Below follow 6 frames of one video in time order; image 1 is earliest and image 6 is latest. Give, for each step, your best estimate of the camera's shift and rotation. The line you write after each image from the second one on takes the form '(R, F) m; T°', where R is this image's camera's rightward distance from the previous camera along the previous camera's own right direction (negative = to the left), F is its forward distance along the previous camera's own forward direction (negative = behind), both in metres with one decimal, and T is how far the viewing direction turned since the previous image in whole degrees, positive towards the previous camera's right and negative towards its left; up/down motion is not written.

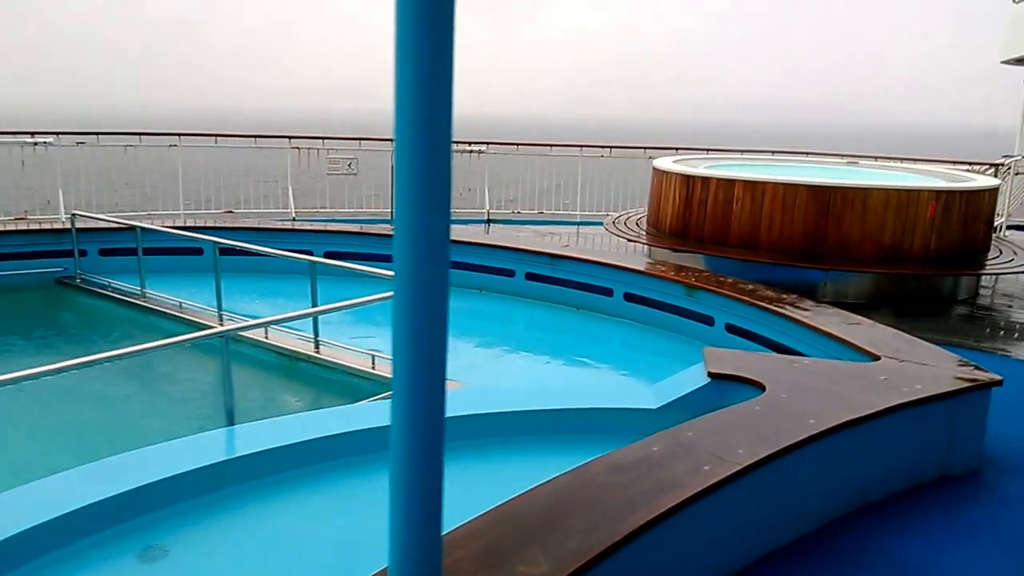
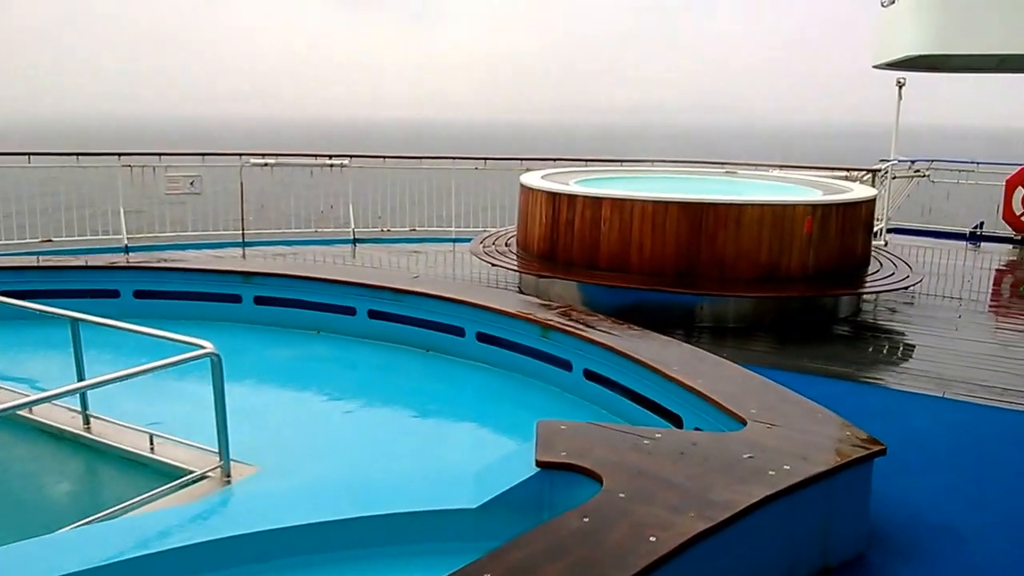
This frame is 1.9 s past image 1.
(+0.5, +0.6) m; +5°
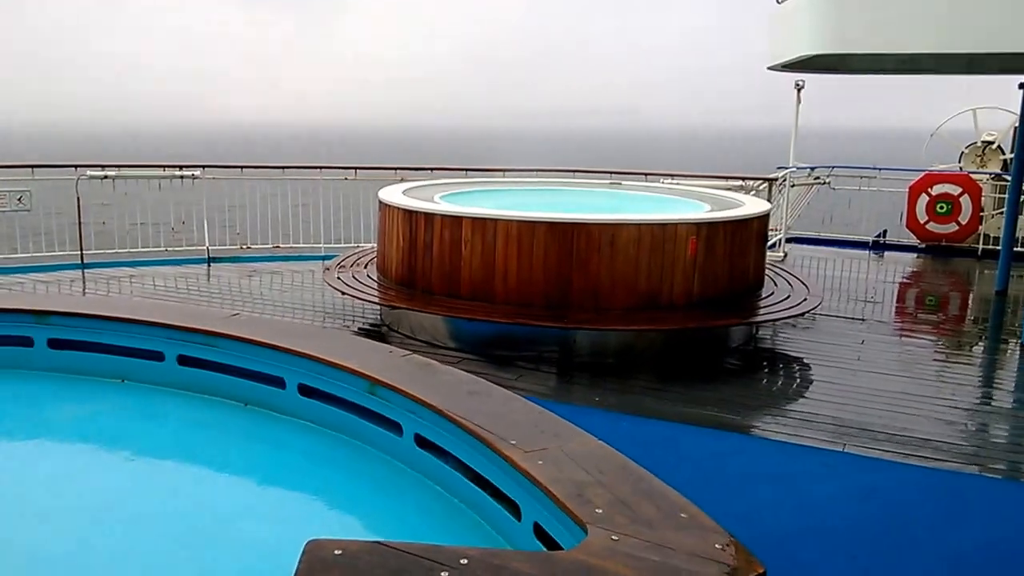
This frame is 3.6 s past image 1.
(+0.5, +0.7) m; +5°
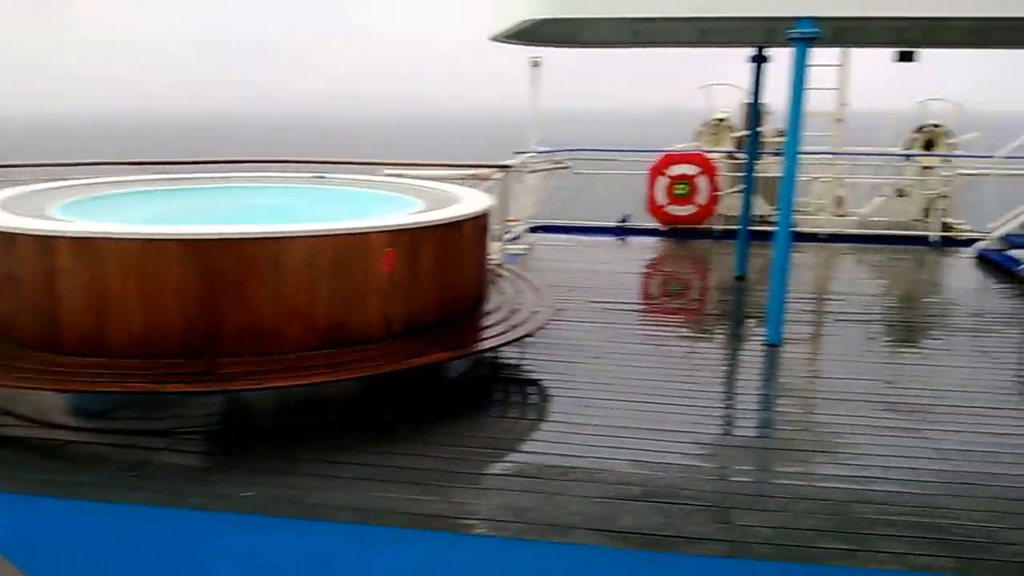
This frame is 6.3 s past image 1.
(+0.6, +1.2) m; +15°
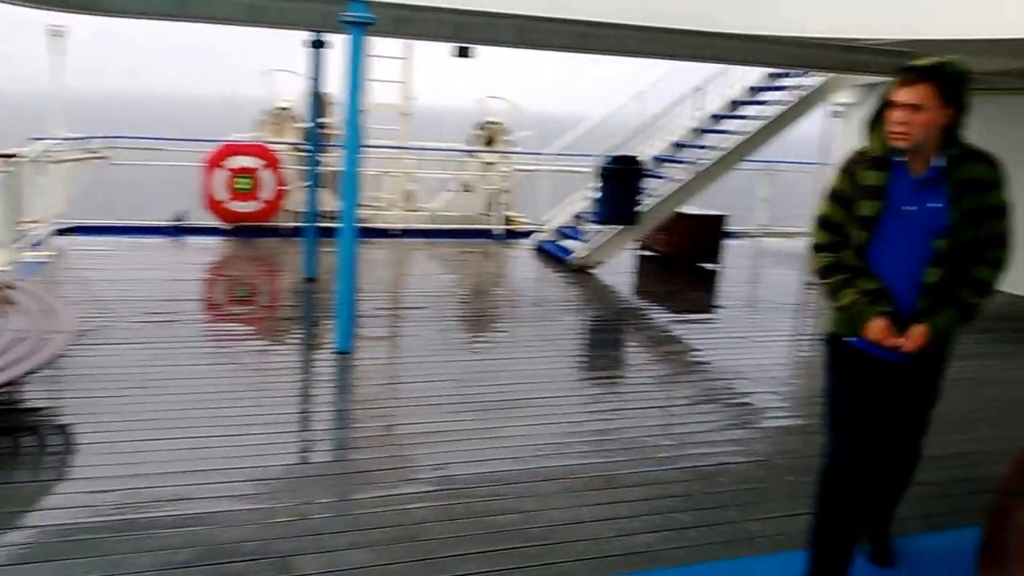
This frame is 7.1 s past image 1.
(+0.2, +0.4) m; +27°
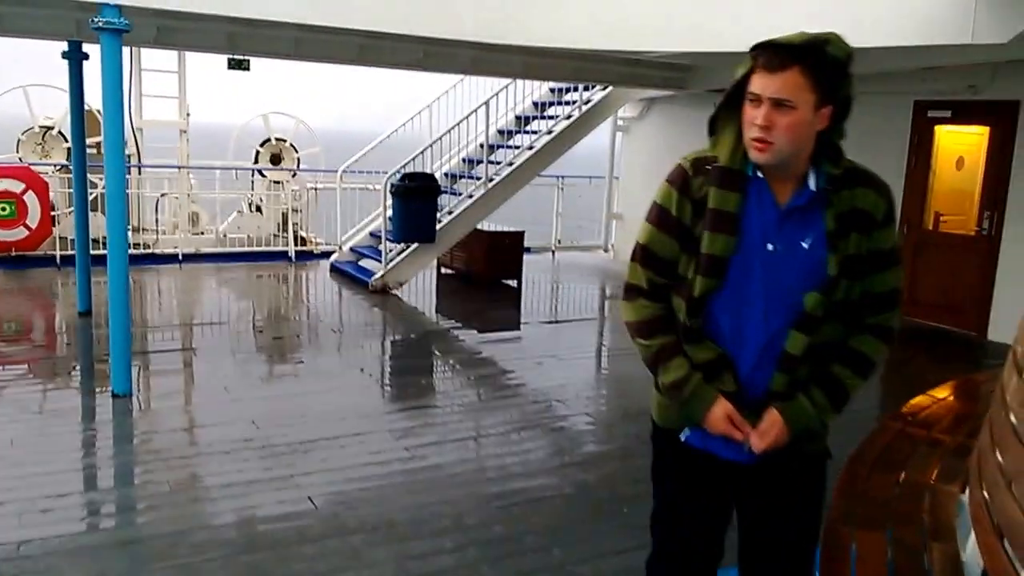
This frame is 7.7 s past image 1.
(0.0, +0.2) m; +13°
